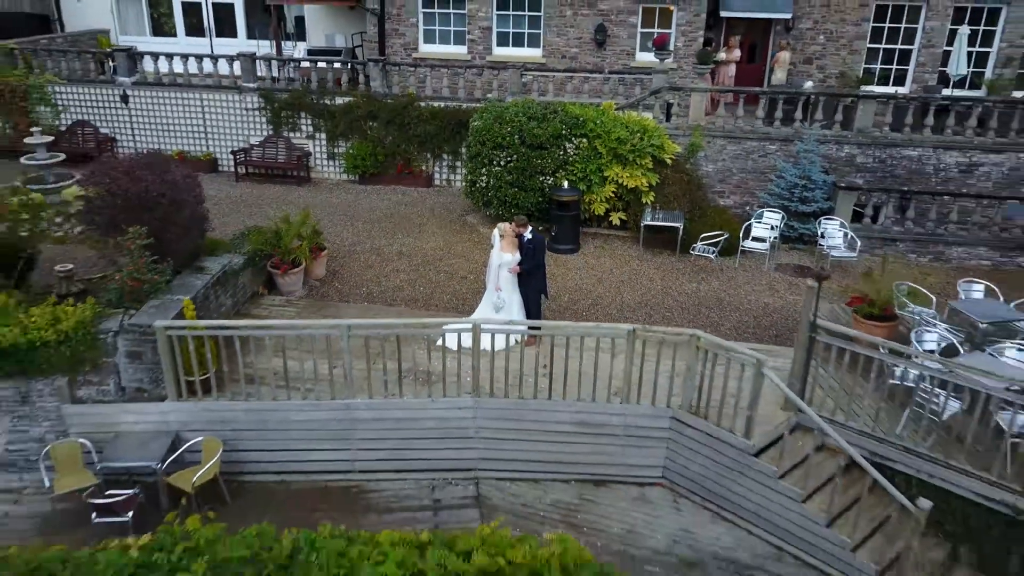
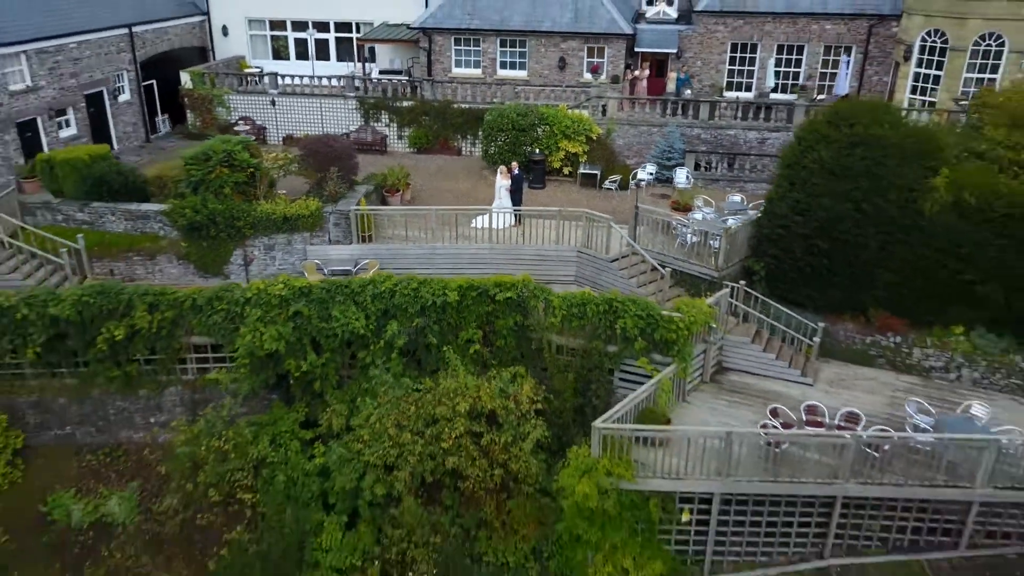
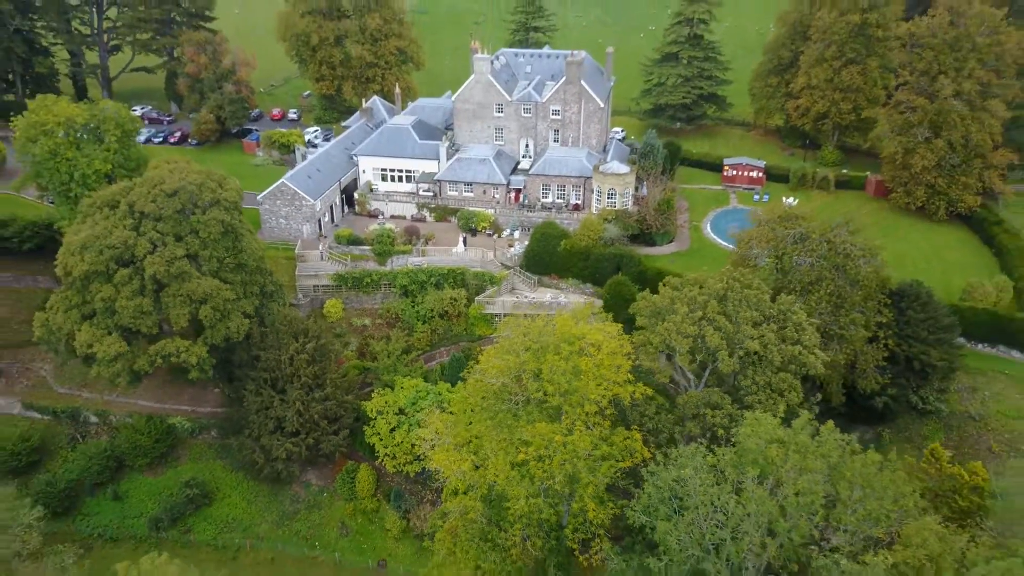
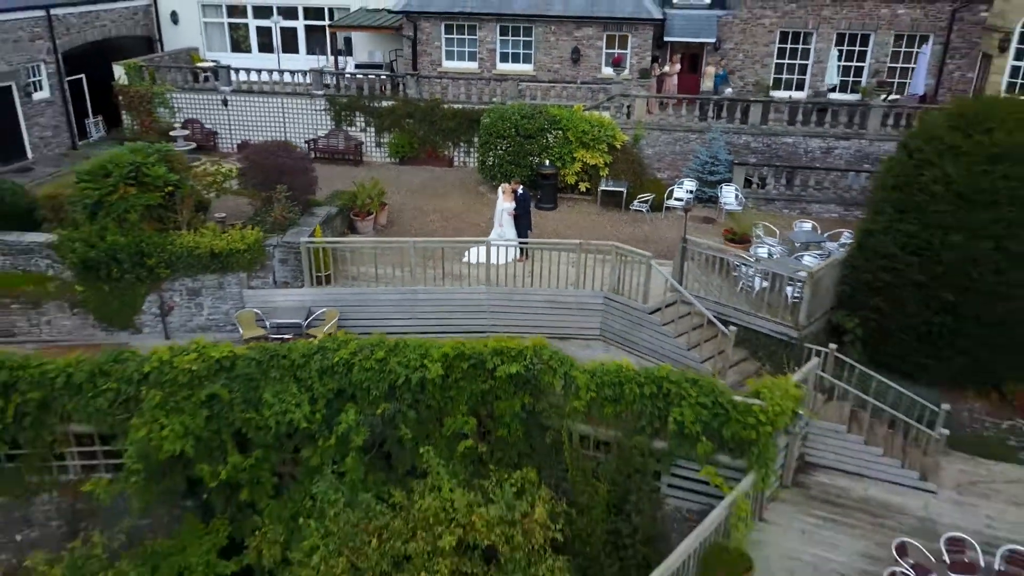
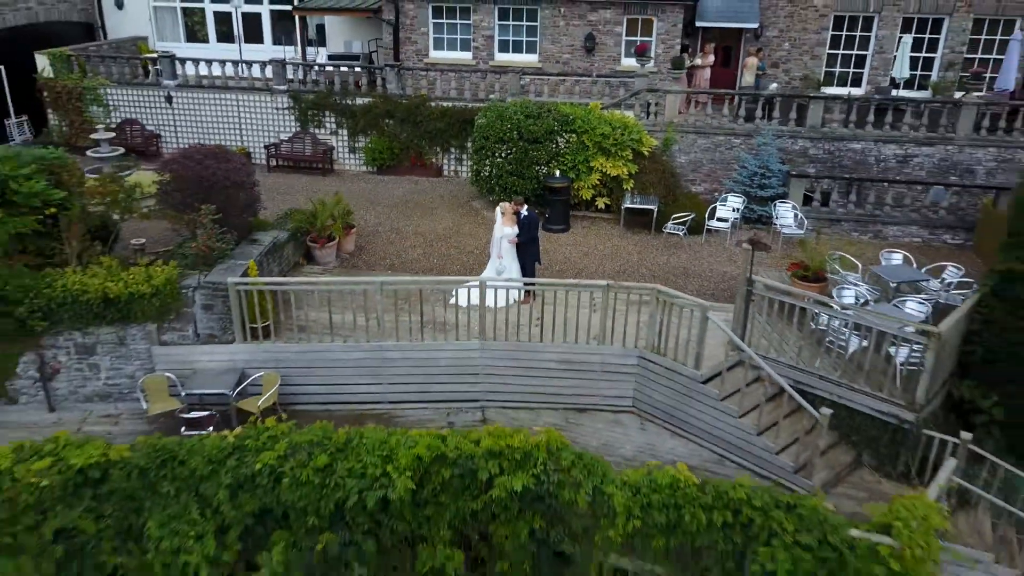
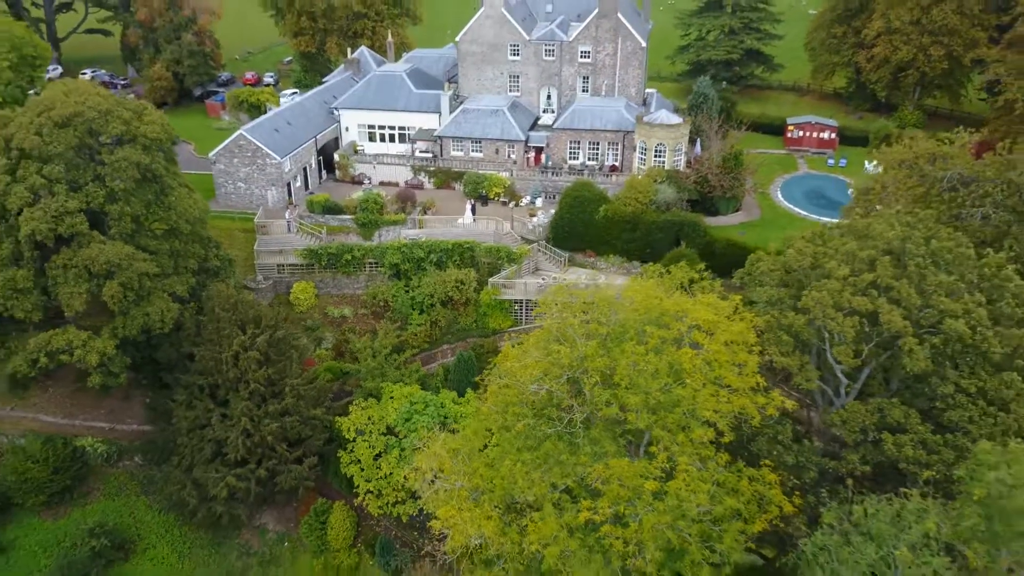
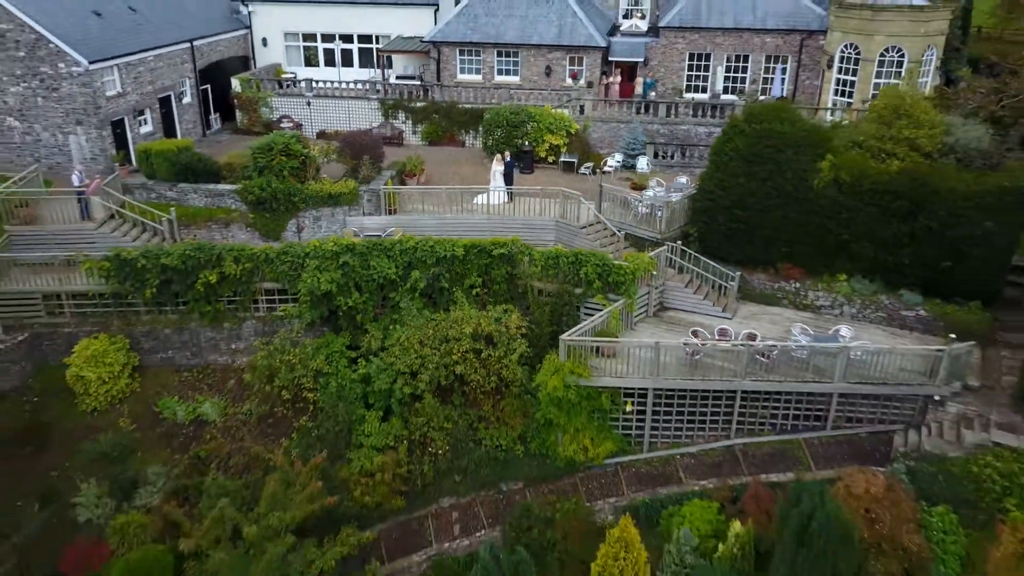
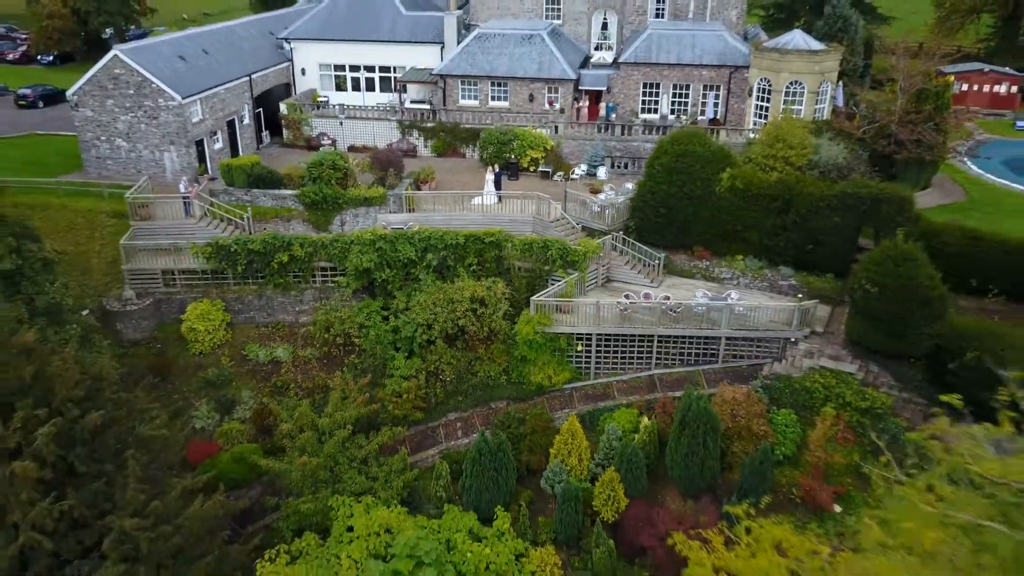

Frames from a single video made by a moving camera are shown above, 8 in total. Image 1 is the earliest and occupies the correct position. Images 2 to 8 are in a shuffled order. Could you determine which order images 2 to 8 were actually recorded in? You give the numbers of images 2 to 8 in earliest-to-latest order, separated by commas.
5, 4, 2, 7, 8, 6, 3
